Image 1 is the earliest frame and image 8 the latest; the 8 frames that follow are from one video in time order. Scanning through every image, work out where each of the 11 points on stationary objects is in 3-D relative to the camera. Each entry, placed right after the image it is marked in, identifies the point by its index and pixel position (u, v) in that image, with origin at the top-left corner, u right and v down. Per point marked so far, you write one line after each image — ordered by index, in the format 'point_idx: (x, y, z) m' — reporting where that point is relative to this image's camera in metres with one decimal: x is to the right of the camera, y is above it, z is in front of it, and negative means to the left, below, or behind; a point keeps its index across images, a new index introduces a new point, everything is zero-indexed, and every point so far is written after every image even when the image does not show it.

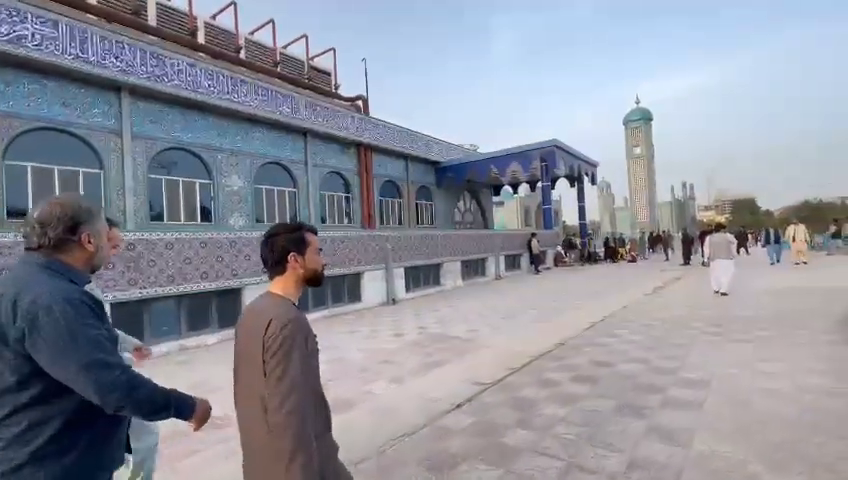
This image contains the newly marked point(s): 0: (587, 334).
0: (+2.3, -1.4, +5.7) m
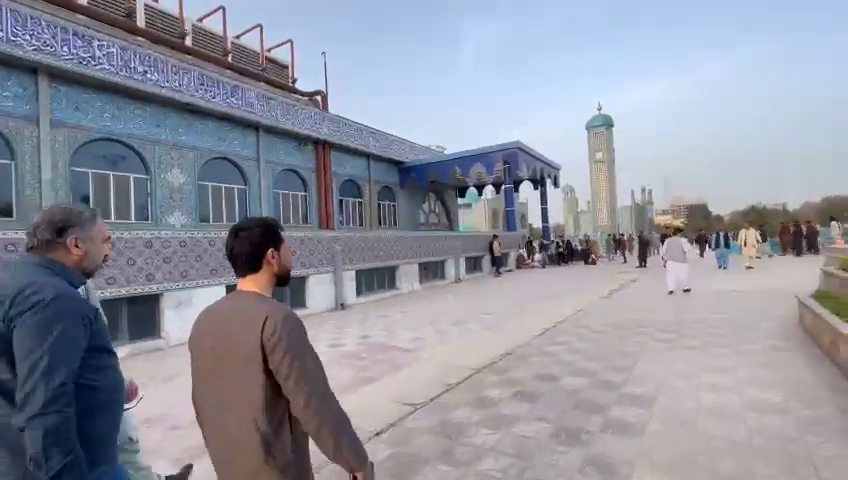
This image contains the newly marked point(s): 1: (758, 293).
0: (+1.5, -1.4, +5.4) m
1: (+7.7, -1.3, +9.1) m
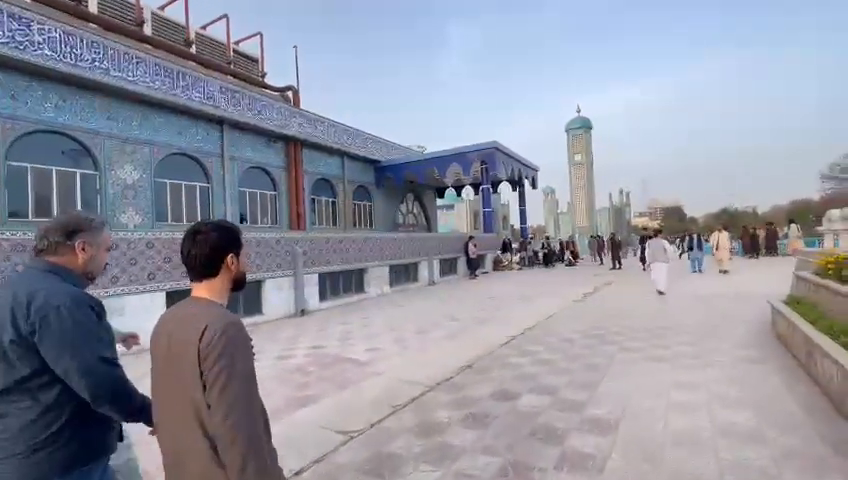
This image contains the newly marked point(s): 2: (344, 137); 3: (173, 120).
0: (+1.0, -1.4, +5.0) m
1: (+7.0, -1.3, +9.0) m
2: (-3.6, +4.6, +17.8) m
3: (-7.5, +3.6, +11.7) m
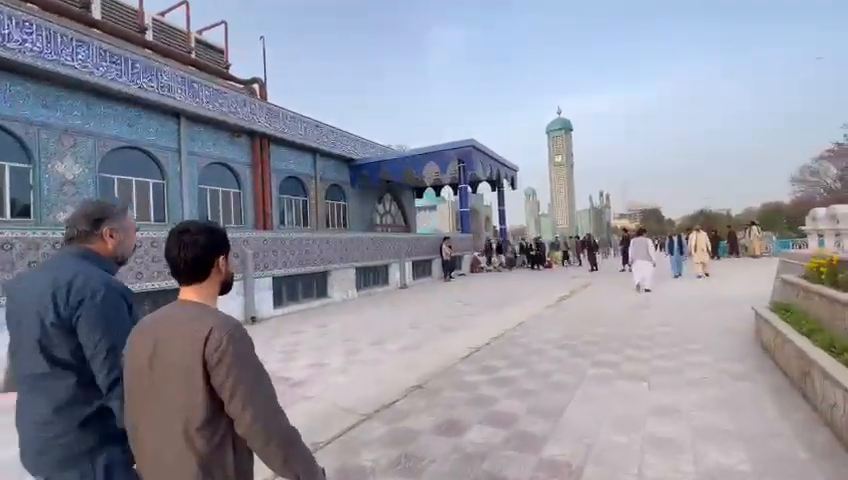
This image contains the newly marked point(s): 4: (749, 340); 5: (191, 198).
0: (+0.4, -1.4, +4.4) m
1: (+6.3, -1.3, +8.7) m
2: (-4.7, +4.6, +17.0) m
3: (-8.3, +3.5, +10.8) m
4: (+4.3, -1.3, +5.3) m
5: (-7.4, +1.3, +12.5) m
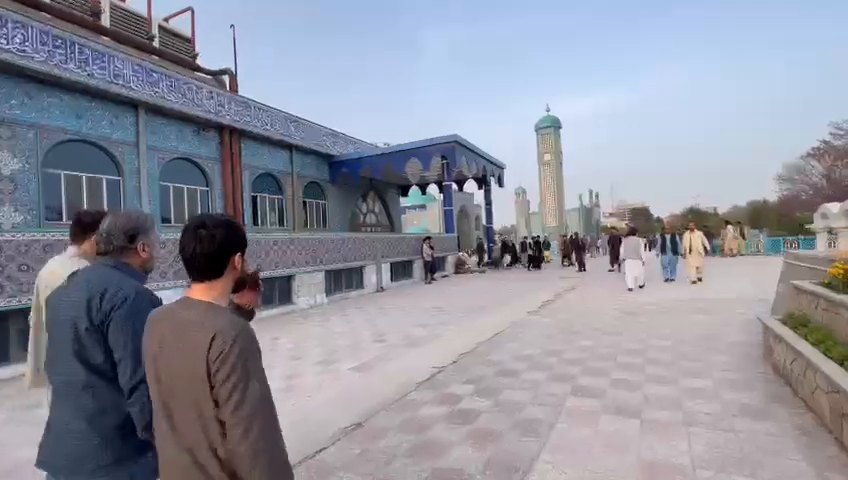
0: (-0.1, -1.4, +3.7) m
1: (+5.7, -1.3, +8.1) m
2: (-5.4, +4.6, +16.2) m
3: (-8.9, +3.5, +9.9) m
4: (+3.9, -1.3, +4.7) m
5: (-8.0, +1.3, +11.6) m
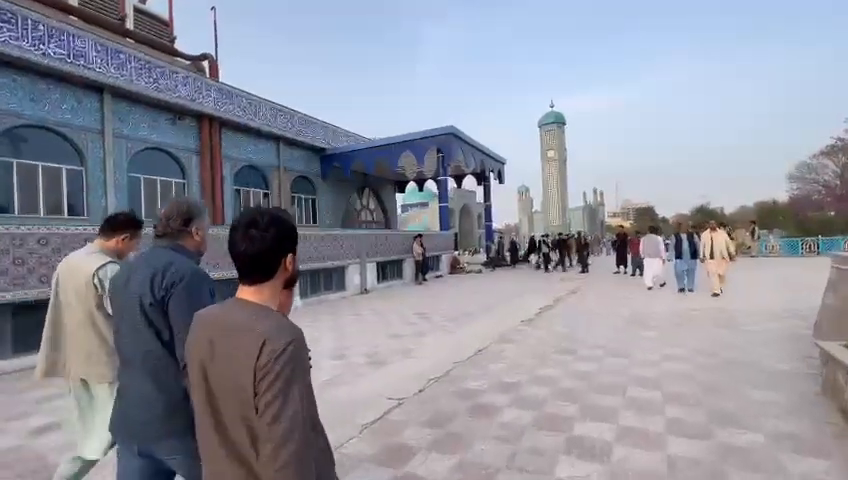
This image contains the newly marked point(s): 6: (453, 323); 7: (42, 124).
0: (-0.5, -1.4, +2.8) m
1: (+5.4, -1.3, +7.1) m
2: (-5.6, +4.7, +15.3) m
3: (-9.2, +3.6, +9.0) m
4: (+3.5, -1.3, +3.7) m
5: (-8.3, +1.4, +10.7) m
6: (+0.6, -1.5, +7.2) m
7: (-9.0, +2.7, +9.4) m
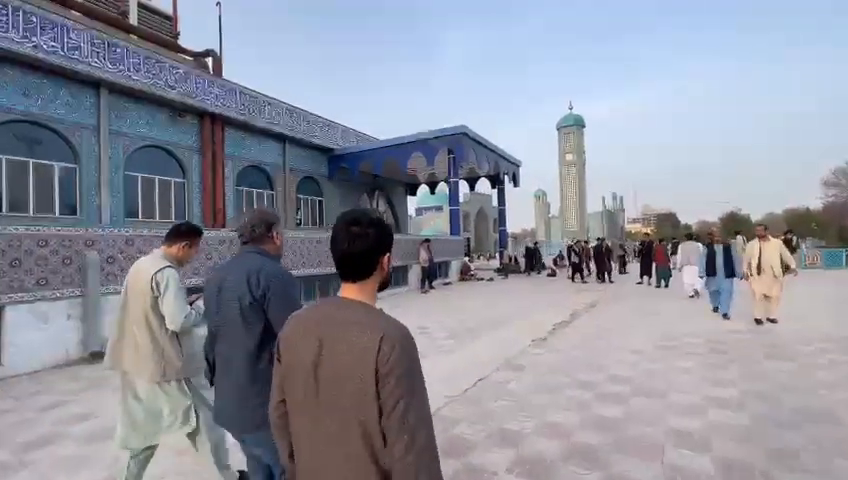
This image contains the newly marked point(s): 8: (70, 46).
0: (-0.6, -1.5, +2.1) m
1: (+5.4, -1.5, +6.2) m
2: (-5.2, +4.6, +14.8) m
3: (-9.1, +3.6, +8.7) m
4: (+3.3, -1.4, +2.8) m
5: (-8.2, +1.4, +10.4) m
6: (+0.6, -1.6, +6.4) m
7: (-8.9, +2.7, +9.0) m
8: (-8.3, +4.5, +9.3) m
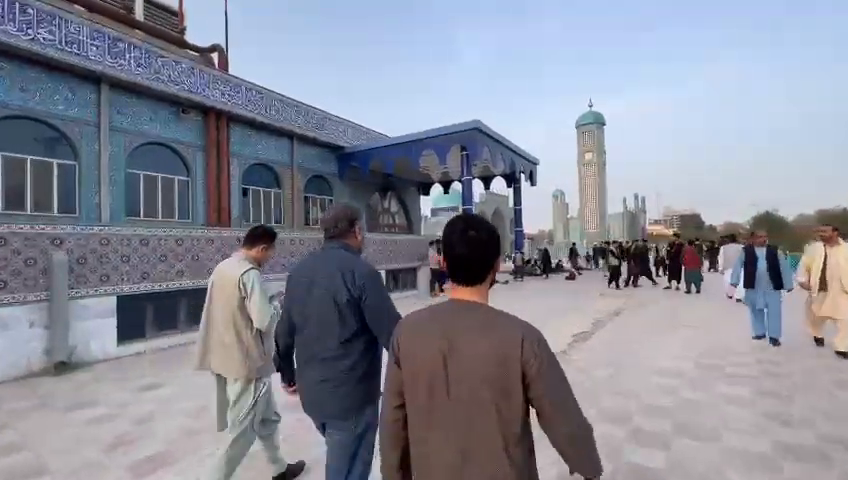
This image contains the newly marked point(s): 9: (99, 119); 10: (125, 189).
0: (-0.8, -1.5, +1.5) m
1: (+5.4, -1.5, +5.3) m
2: (-4.8, +4.6, +14.4) m
3: (-8.9, +3.7, +8.4) m
4: (+3.2, -1.5, +2.1) m
5: (-7.9, +1.4, +10.1) m
6: (+0.6, -1.6, +5.8) m
7: (-8.7, +2.8, +8.8) m
8: (-8.1, +4.6, +9.0) m
9: (-8.1, +3.0, +9.8) m
10: (-7.9, +1.4, +10.4) m
